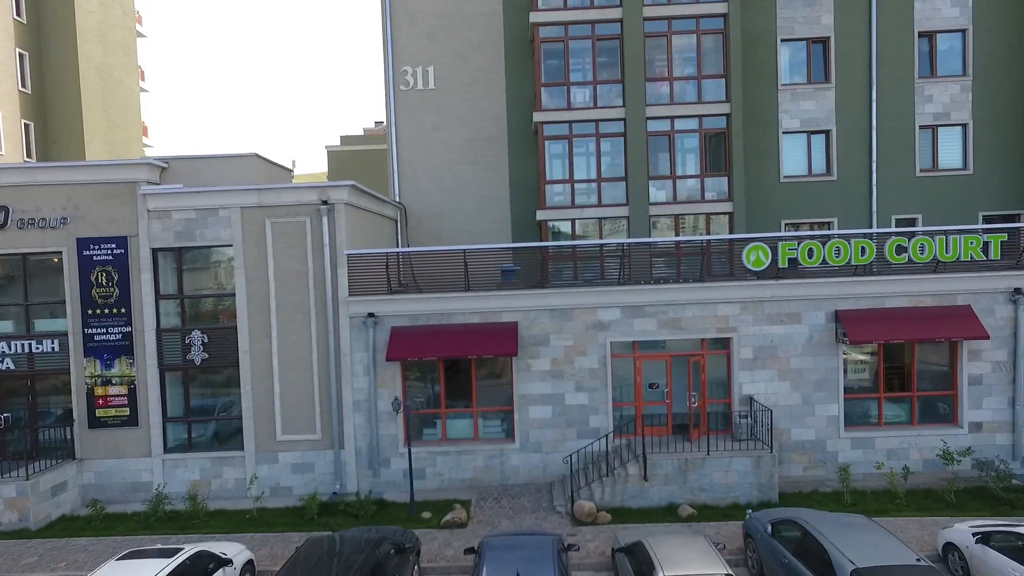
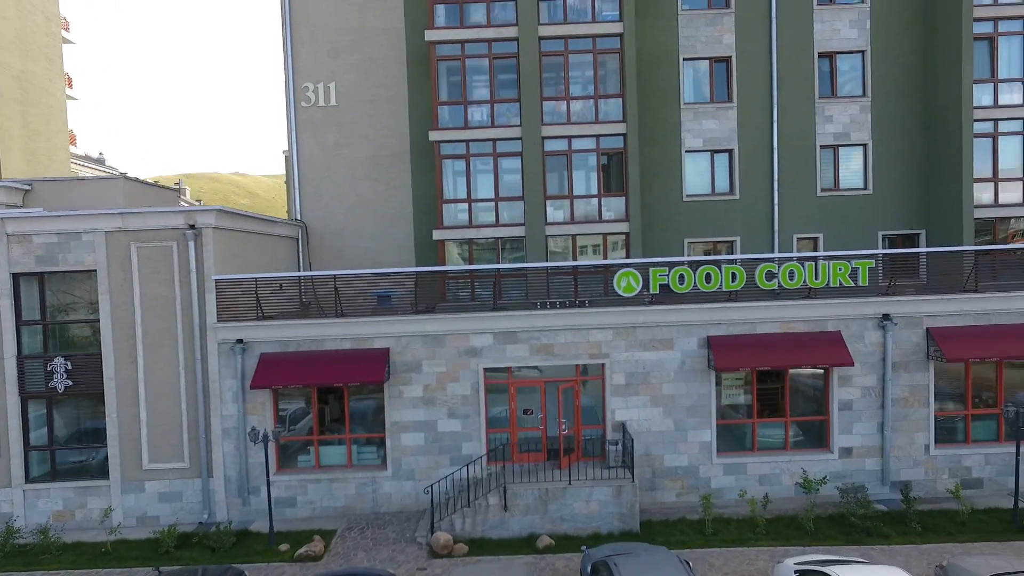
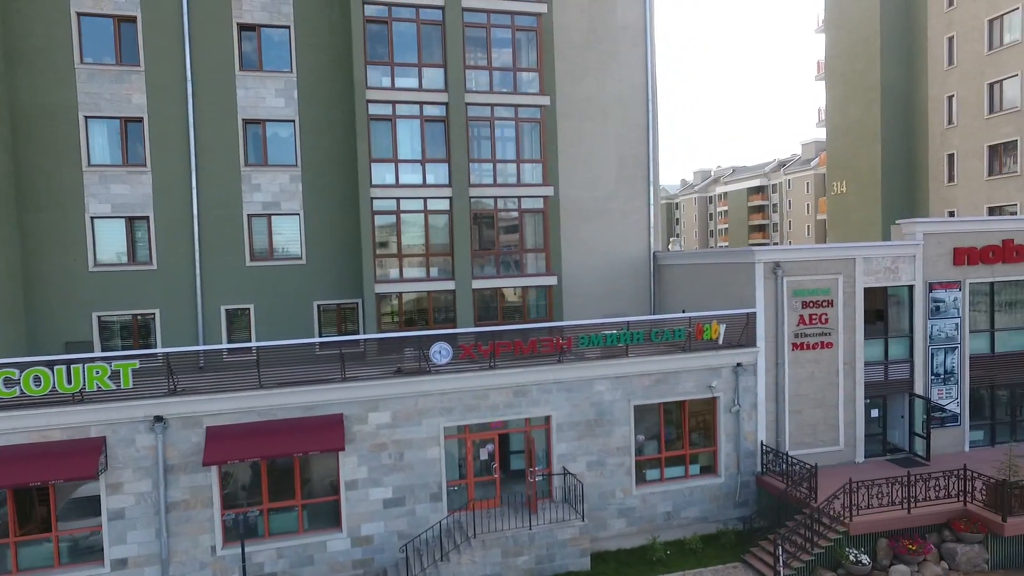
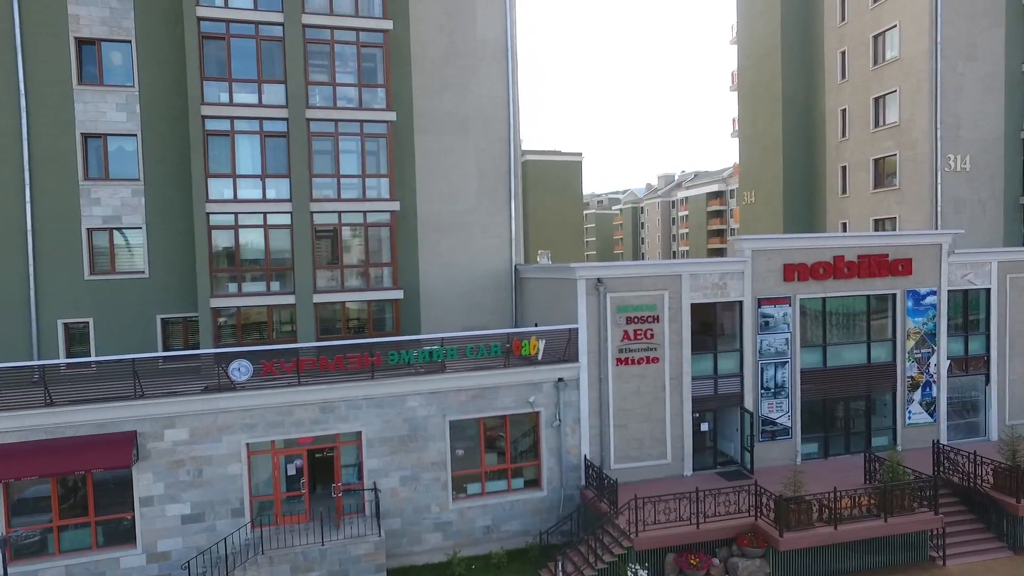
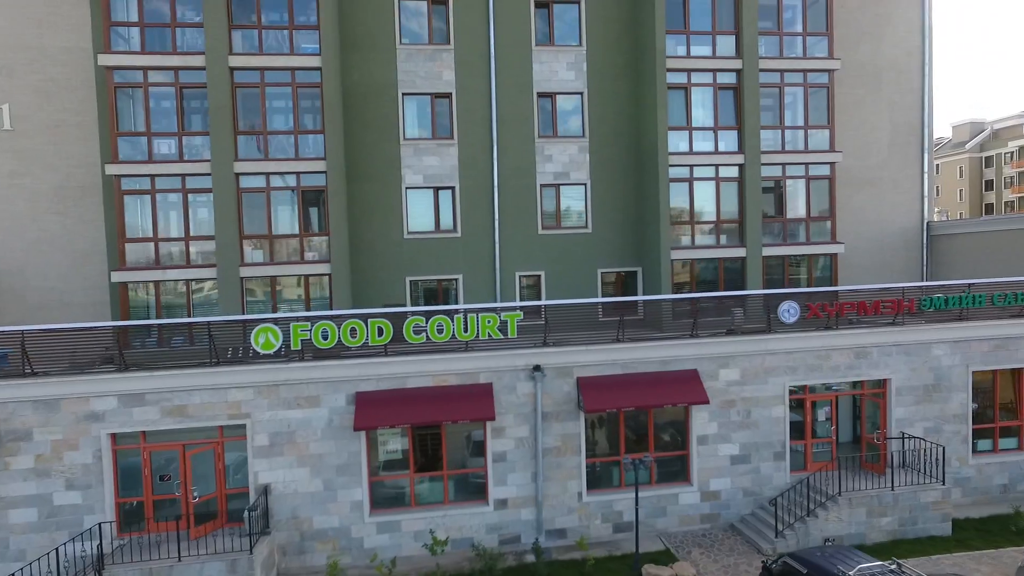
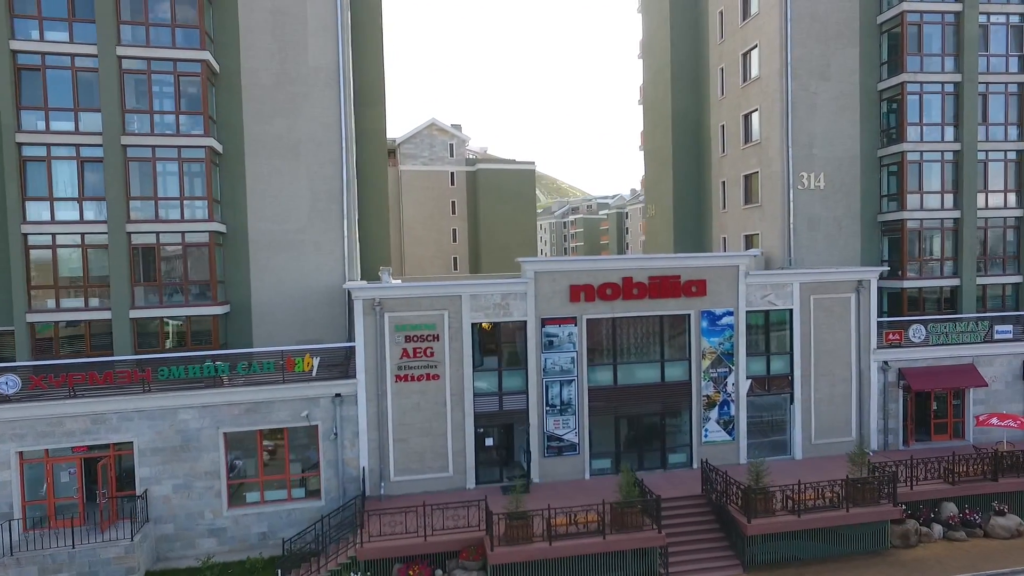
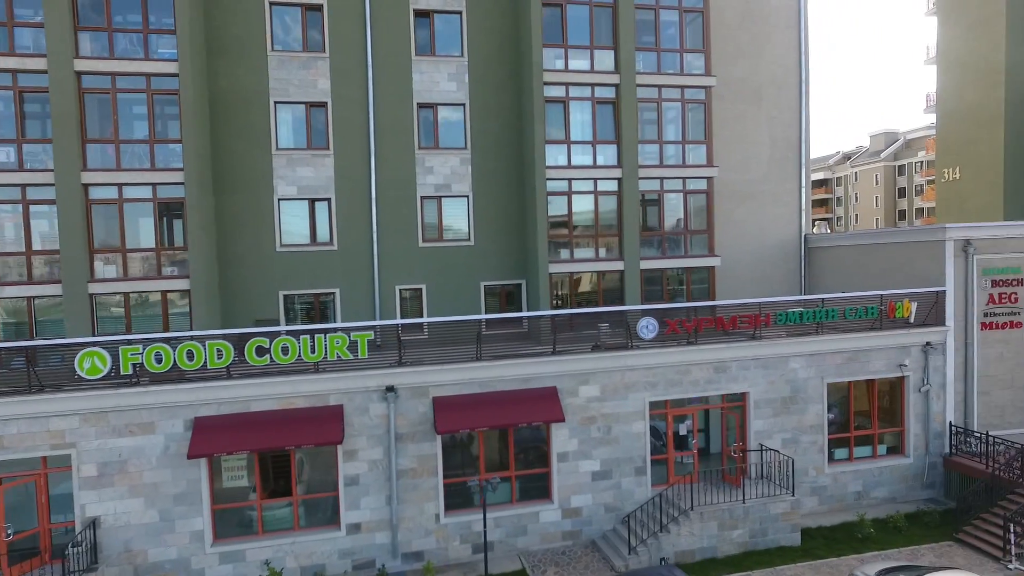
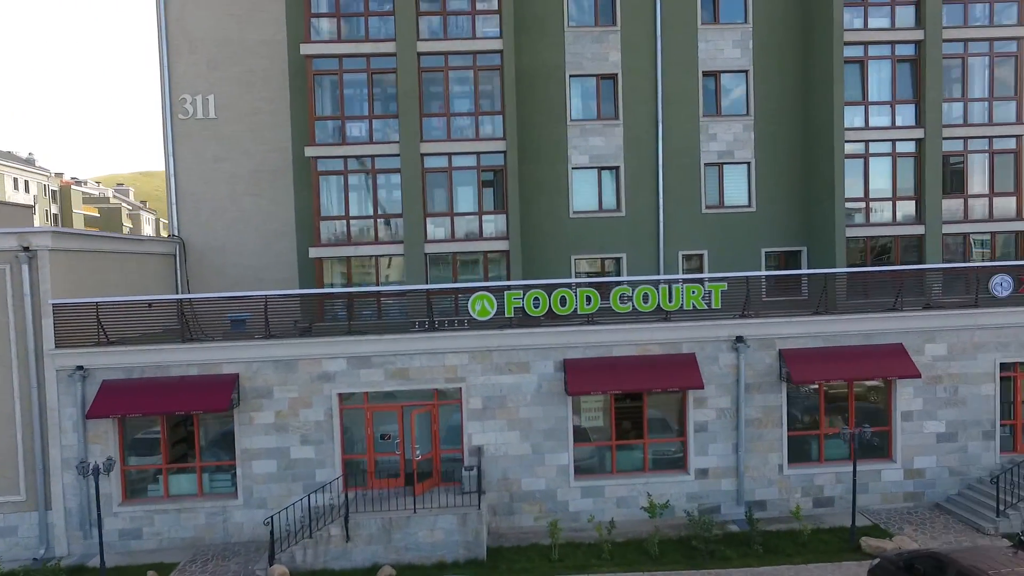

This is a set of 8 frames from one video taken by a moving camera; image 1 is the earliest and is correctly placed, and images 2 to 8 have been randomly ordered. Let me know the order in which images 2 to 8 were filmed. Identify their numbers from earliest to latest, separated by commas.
2, 8, 5, 7, 3, 4, 6
